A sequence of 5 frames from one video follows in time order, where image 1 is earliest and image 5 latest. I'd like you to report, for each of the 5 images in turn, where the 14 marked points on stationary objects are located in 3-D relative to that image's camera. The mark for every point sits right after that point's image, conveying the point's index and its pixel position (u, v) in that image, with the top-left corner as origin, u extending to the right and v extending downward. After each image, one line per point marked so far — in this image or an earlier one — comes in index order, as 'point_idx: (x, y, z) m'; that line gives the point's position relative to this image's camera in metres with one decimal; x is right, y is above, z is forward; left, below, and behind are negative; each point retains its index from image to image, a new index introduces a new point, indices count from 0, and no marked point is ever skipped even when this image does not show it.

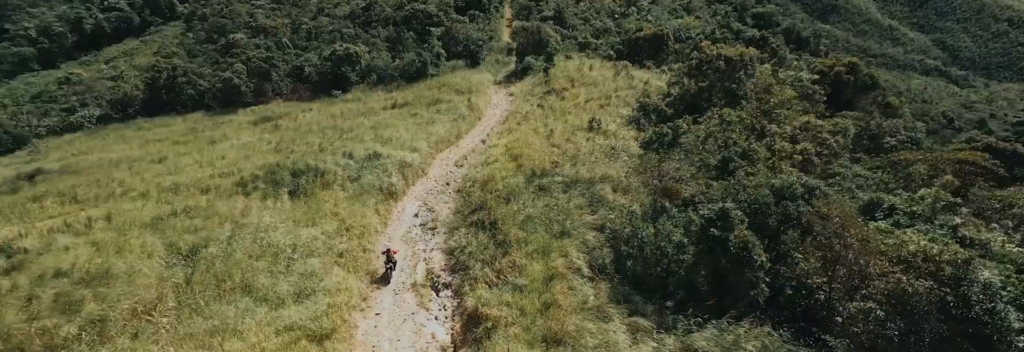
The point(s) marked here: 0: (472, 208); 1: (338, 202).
0: (-1.6, -1.2, +19.0) m
1: (-6.6, -1.0, +18.6) m
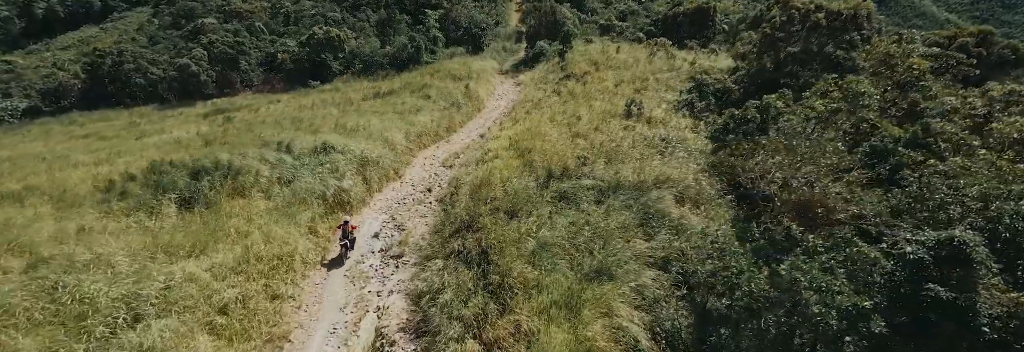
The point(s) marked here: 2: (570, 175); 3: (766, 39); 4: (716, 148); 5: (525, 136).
0: (-1.4, -1.3, +12.5) m
1: (-6.4, -1.0, +12.2) m
2: (+1.6, 0.0, +13.8) m
3: (+9.3, +5.0, +18.2) m
4: (+5.8, +0.8, +14.0) m
5: (+0.5, +1.4, +16.9) m
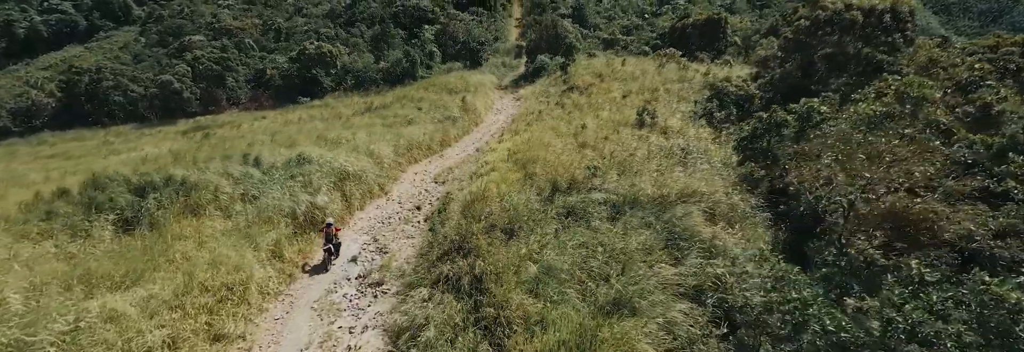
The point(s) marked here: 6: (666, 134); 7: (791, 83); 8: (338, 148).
0: (-1.4, -1.6, +10.6) m
1: (-6.5, -1.3, +10.4) m
2: (+1.6, -0.3, +12.0) m
3: (+9.2, +4.5, +16.6) m
4: (+5.8, +0.5, +12.2) m
5: (+0.4, +0.9, +15.1) m
6: (+4.7, +1.3, +15.1) m
7: (+8.8, +2.9, +15.6) m
8: (-5.7, +0.9, +16.2) m
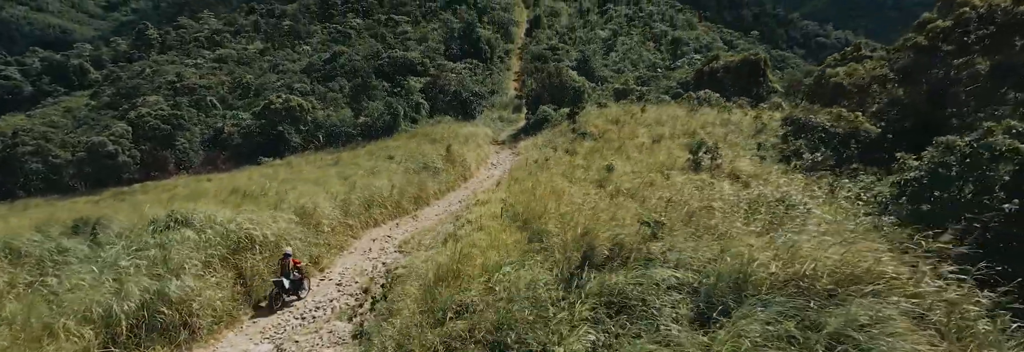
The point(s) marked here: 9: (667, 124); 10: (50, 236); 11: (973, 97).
0: (-1.5, -2.3, +5.2) m
1: (-6.5, -2.0, +5.0) m
2: (+1.5, -1.2, +6.7) m
3: (+9.1, +3.0, +11.9) m
4: (+5.7, -0.4, +7.0) m
5: (+0.4, -0.5, +10.0) m
6: (+4.6, 0.0, +10.0) m
7: (+8.7, +1.6, +10.7) m
8: (-5.7, -0.7, +11.0) m
9: (+5.9, +2.0, +19.1) m
10: (-7.3, -0.9, +7.8) m
11: (+9.6, +2.0, +9.9) m
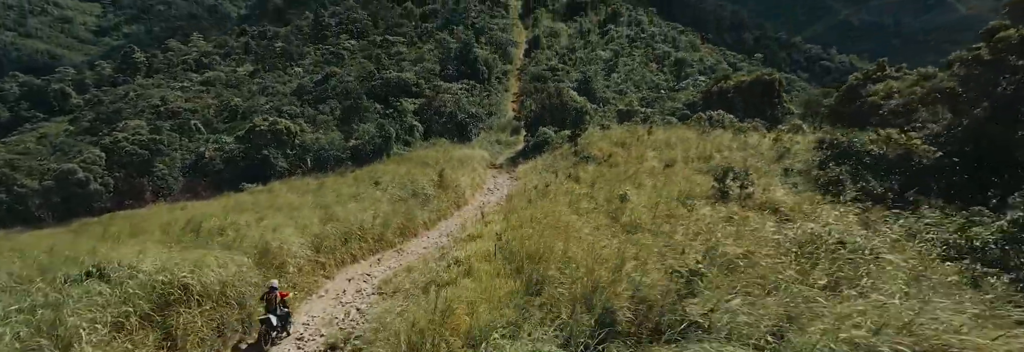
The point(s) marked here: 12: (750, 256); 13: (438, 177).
0: (-1.6, -2.6, +3.4) m
1: (-6.6, -2.4, +3.2) m
2: (+1.4, -1.6, +5.0) m
3: (+9.0, +2.4, +10.4) m
4: (+5.6, -0.8, +5.4) m
5: (+0.3, -1.1, +8.3) m
6: (+4.5, -0.5, +8.4) m
7: (+8.6, +1.0, +9.1) m
8: (-5.8, -1.3, +9.4) m
9: (+5.9, +1.1, +17.5) m
10: (-7.4, -1.4, +6.2) m
11: (+9.5, +1.5, +8.4) m
12: (+3.0, -1.0, +6.2) m
13: (-2.4, -0.1, +16.3) m
